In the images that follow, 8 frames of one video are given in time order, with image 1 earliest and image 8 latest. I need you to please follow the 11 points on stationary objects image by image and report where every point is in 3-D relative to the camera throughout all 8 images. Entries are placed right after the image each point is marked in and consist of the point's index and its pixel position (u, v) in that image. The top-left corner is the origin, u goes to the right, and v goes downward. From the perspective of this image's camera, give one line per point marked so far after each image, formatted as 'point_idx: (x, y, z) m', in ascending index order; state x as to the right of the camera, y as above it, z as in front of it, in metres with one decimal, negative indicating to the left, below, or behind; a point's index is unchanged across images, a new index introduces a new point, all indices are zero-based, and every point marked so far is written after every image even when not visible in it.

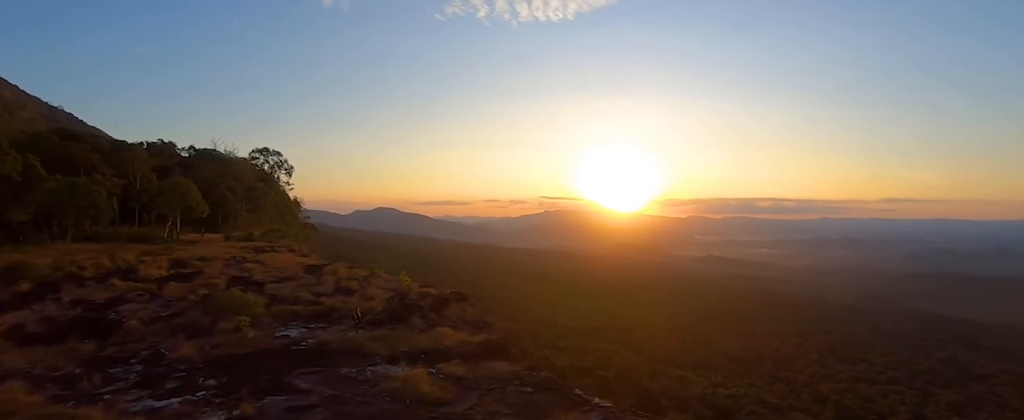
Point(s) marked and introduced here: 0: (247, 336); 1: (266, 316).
0: (-4.1, -1.9, +7.5) m
1: (-4.5, -1.9, +8.8) m
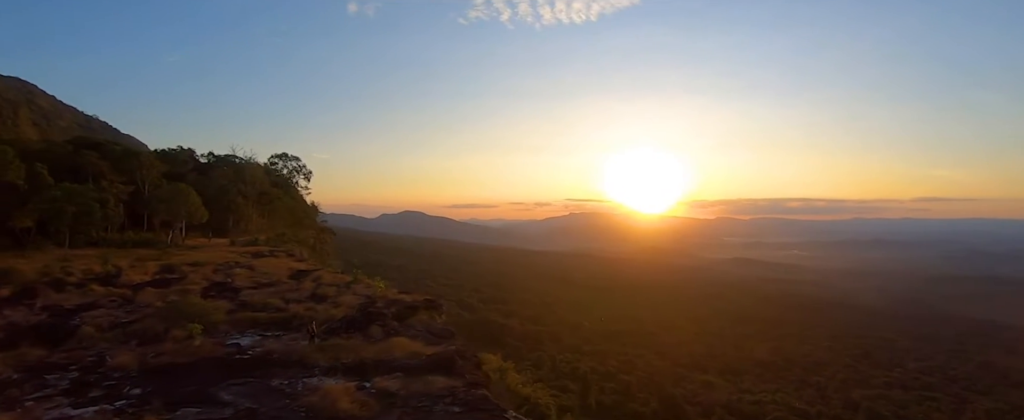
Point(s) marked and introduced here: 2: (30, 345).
0: (-5.0, -2.1, +7.6) m
1: (-5.3, -2.1, +9.0) m
2: (-7.0, -1.9, +7.1) m
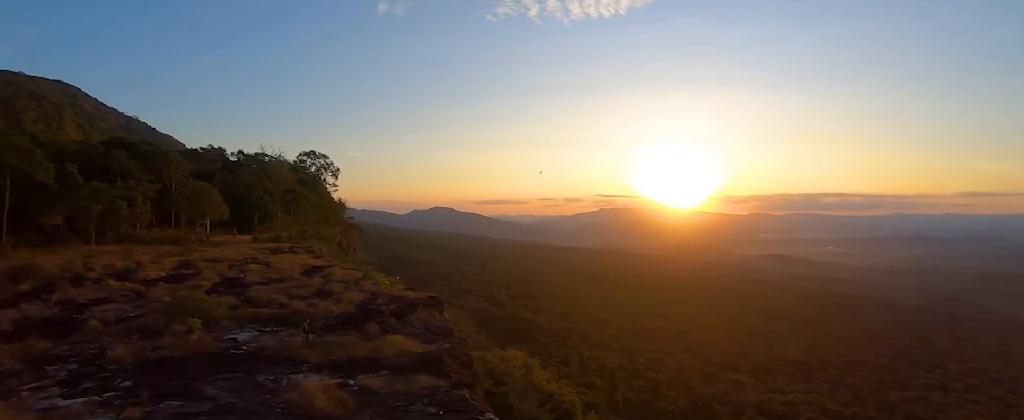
0: (-5.2, -2.1, +7.8) m
1: (-5.4, -2.1, +9.2) m
2: (-7.2, -1.9, +7.4) m
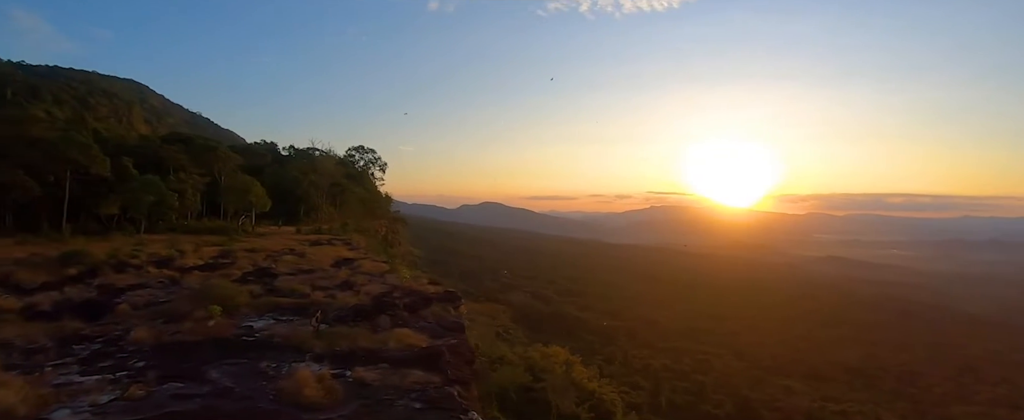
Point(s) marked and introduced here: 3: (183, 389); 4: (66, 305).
0: (-5.1, -1.9, +8.2) m
1: (-5.3, -1.9, +9.6) m
2: (-7.2, -1.8, +8.0) m
3: (-3.9, -2.1, +5.7) m
4: (-7.8, -1.7, +8.5) m
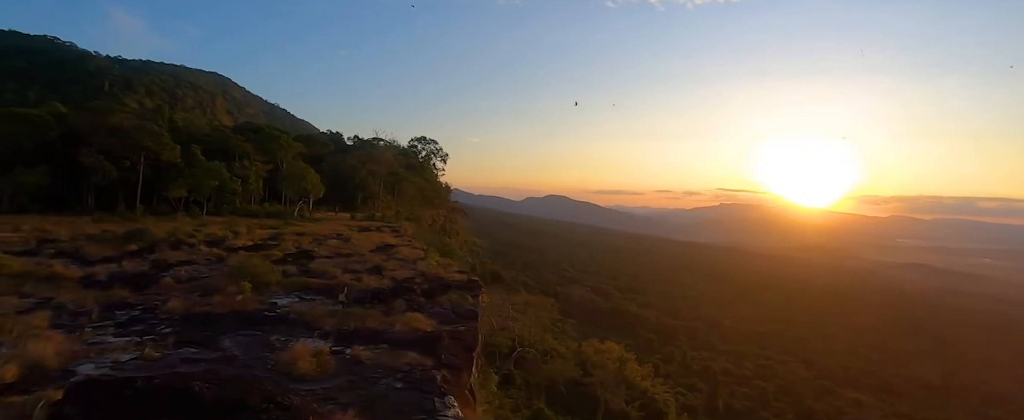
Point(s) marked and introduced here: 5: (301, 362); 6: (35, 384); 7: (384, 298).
0: (-5.0, -1.6, +8.9) m
1: (-5.0, -1.6, +10.3) m
2: (-7.2, -1.4, +8.9) m
3: (-4.1, -1.9, +6.3) m
4: (-7.7, -1.3, +9.5) m
5: (-2.6, -1.9, +6.1) m
6: (-4.6, -1.7, +4.7) m
7: (-2.6, -1.8, +10.1) m
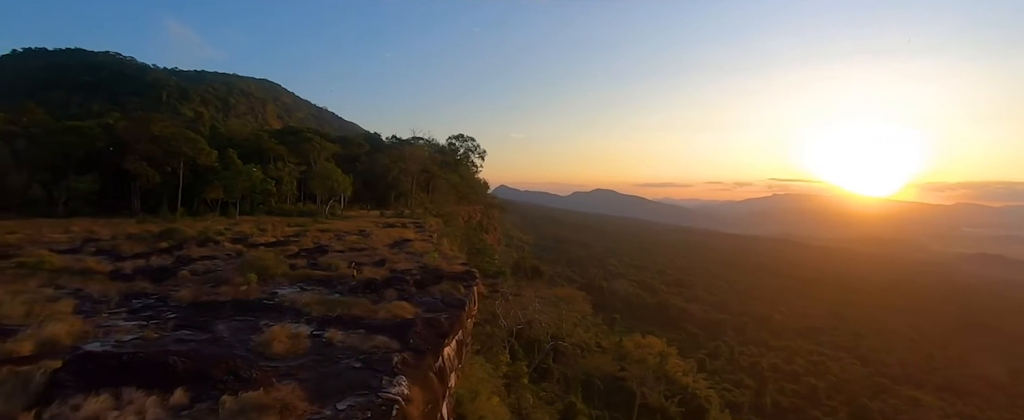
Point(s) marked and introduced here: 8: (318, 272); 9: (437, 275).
0: (-5.5, -1.6, +9.8) m
1: (-5.3, -1.6, +11.2) m
2: (-7.6, -1.4, +10.0) m
3: (-4.7, -1.8, +7.1) m
4: (-8.0, -1.3, +10.6) m
5: (-3.3, -1.9, +6.8) m
6: (-5.4, -1.7, +5.6) m
7: (-3.0, -1.7, +10.8) m
8: (-4.9, -1.6, +12.2) m
9: (-1.8, -1.7, +12.3) m
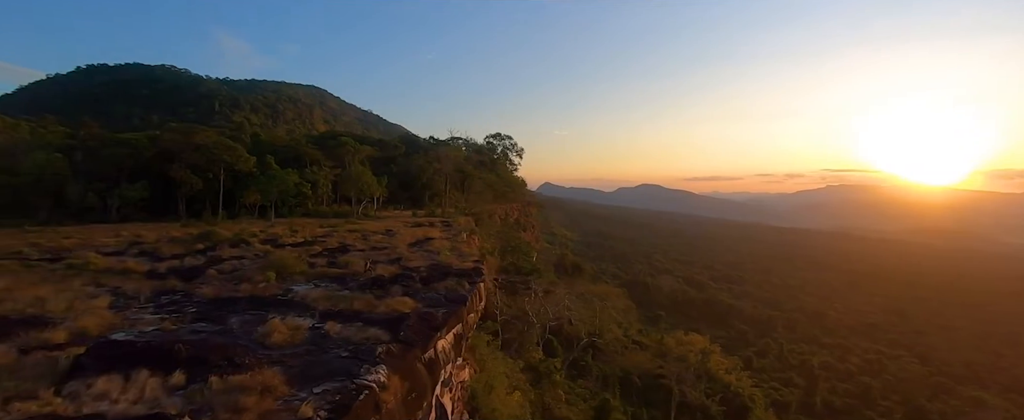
0: (-5.5, -1.7, +10.7) m
1: (-5.3, -1.6, +12.1) m
2: (-7.6, -1.5, +11.0) m
3: (-5.1, -1.9, +7.9) m
4: (-8.0, -1.4, +11.7) m
5: (-3.7, -1.9, +7.5) m
6: (-5.9, -1.8, +6.5) m
7: (-3.0, -1.7, +11.5) m
8: (-4.7, -1.6, +13.0) m
9: (-1.7, -1.7, +12.8) m
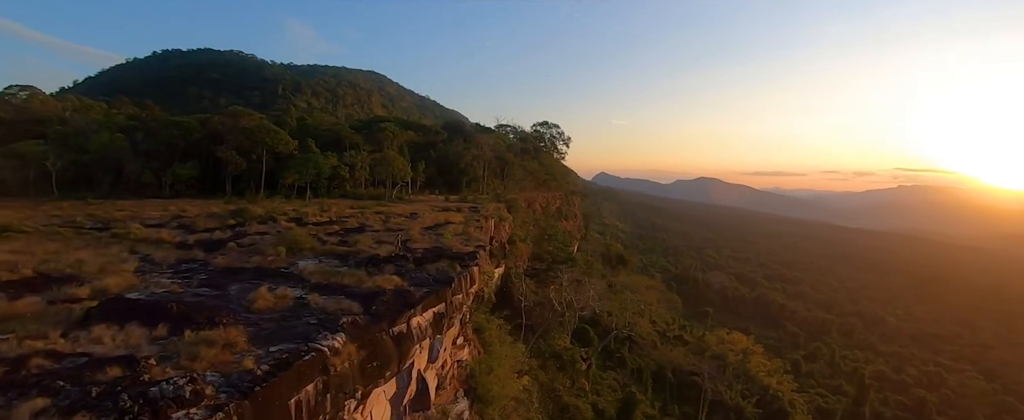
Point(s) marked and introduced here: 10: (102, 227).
0: (-6.0, -1.2, +11.9) m
1: (-5.6, -1.1, +13.3) m
2: (-8.0, -1.0, +12.5) m
3: (-5.8, -1.5, +9.1) m
4: (-8.3, -0.8, +13.2) m
5: (-4.4, -1.6, +8.6) m
6: (-6.7, -1.4, +7.8) m
7: (-3.3, -1.4, +12.4) m
8: (-4.9, -1.1, +14.2) m
9: (-1.9, -1.3, +13.6) m
10: (-11.1, -0.5, +13.2) m
